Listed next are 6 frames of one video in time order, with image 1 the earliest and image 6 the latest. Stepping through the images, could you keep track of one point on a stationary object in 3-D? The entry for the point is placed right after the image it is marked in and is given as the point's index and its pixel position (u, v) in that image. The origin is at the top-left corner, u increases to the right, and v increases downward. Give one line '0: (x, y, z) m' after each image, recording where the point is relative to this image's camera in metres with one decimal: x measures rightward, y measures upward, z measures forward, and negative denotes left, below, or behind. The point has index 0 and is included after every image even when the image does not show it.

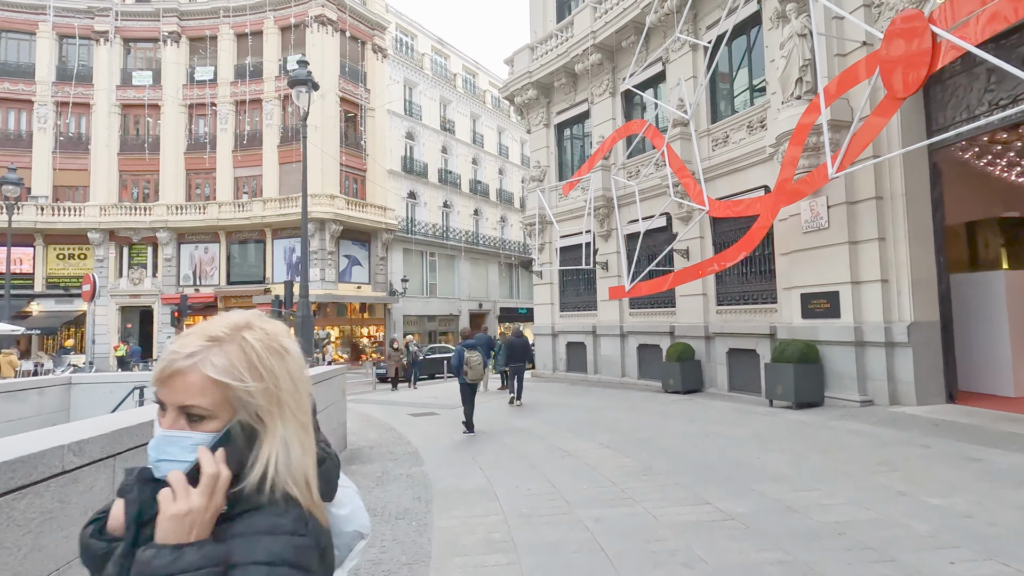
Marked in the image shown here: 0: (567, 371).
0: (+1.9, -2.9, +18.3) m
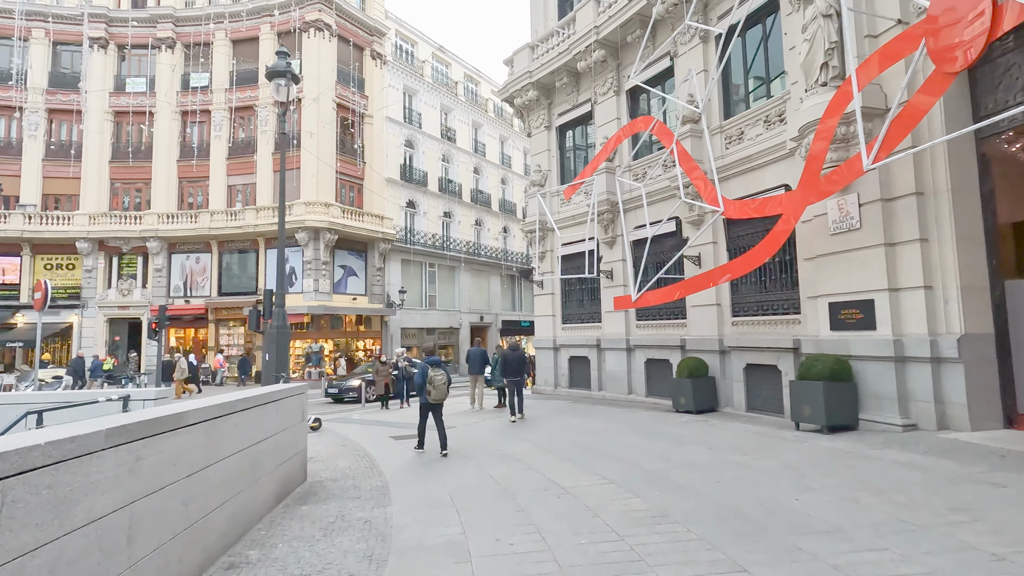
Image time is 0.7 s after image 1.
0: (+1.8, -3.2, +17.2) m
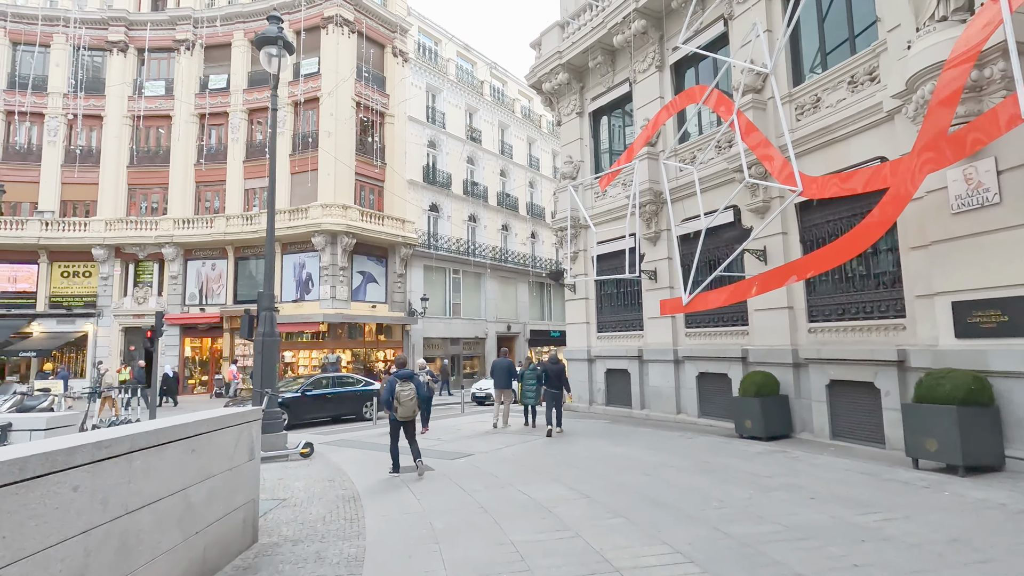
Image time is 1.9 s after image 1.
0: (+2.6, -3.3, +15.1) m
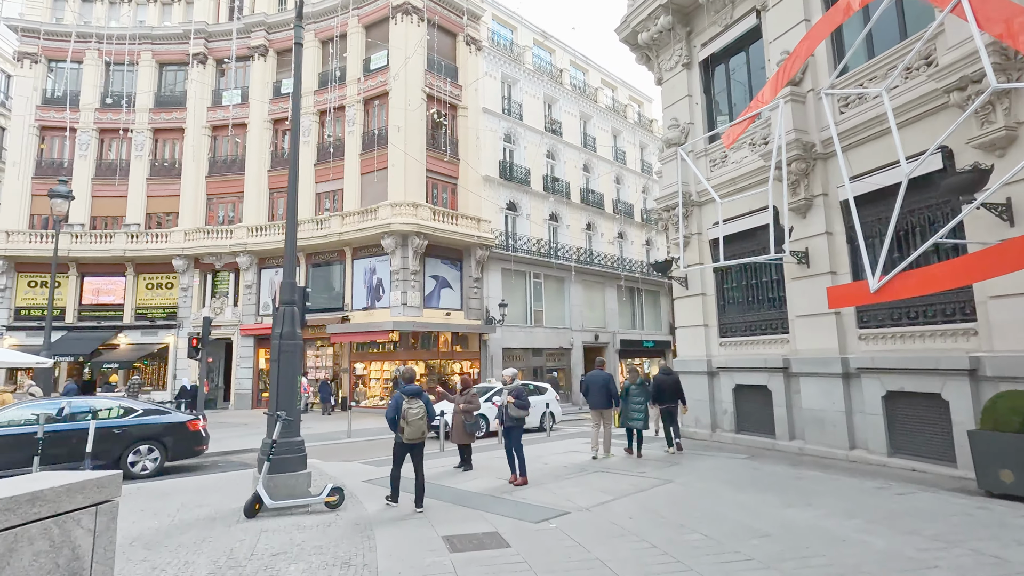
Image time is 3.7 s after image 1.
0: (+4.8, -3.1, +11.5) m
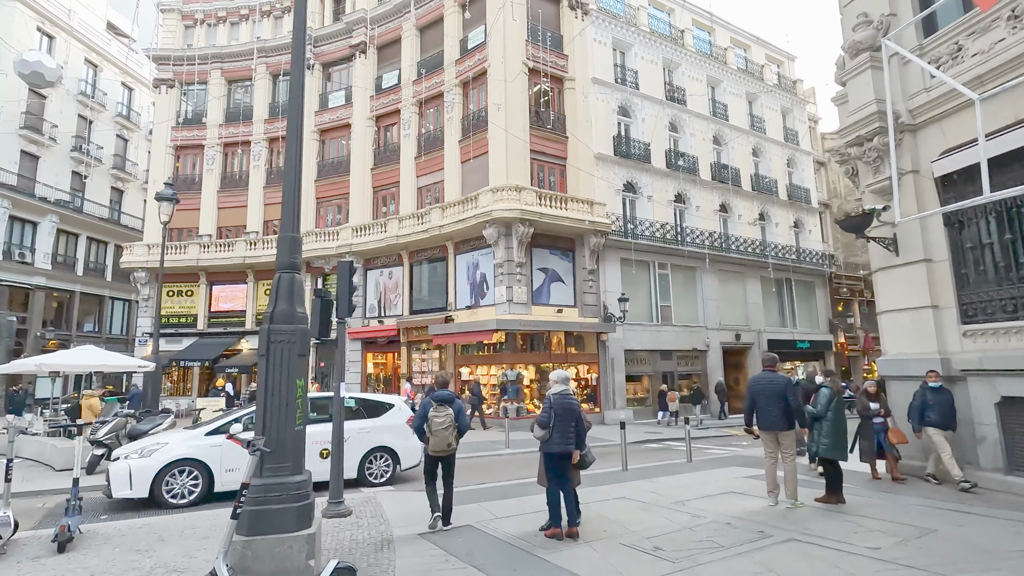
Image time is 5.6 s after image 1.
0: (+6.7, -2.5, +7.3) m
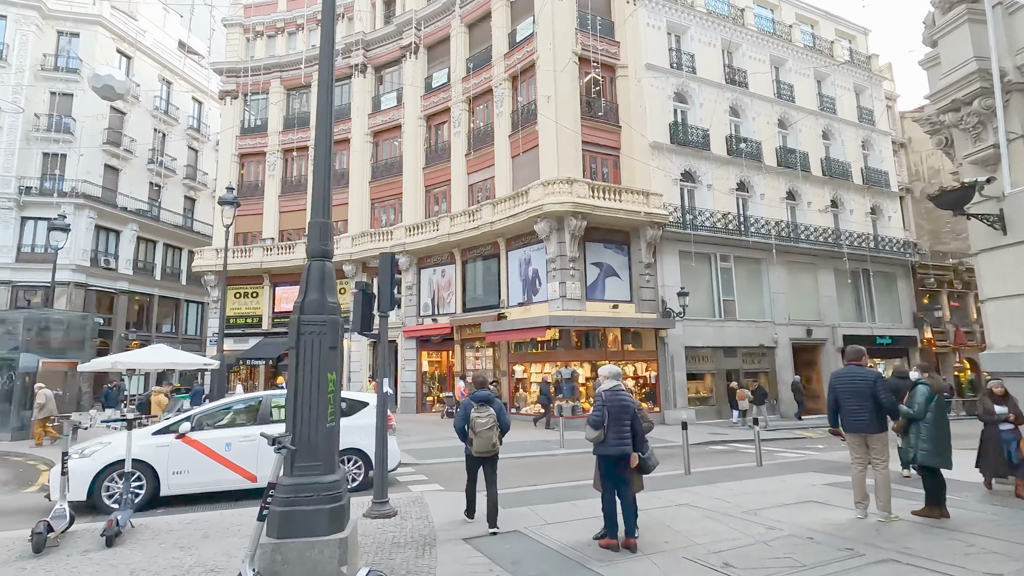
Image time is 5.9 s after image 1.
0: (+7.3, -2.2, +6.1) m
